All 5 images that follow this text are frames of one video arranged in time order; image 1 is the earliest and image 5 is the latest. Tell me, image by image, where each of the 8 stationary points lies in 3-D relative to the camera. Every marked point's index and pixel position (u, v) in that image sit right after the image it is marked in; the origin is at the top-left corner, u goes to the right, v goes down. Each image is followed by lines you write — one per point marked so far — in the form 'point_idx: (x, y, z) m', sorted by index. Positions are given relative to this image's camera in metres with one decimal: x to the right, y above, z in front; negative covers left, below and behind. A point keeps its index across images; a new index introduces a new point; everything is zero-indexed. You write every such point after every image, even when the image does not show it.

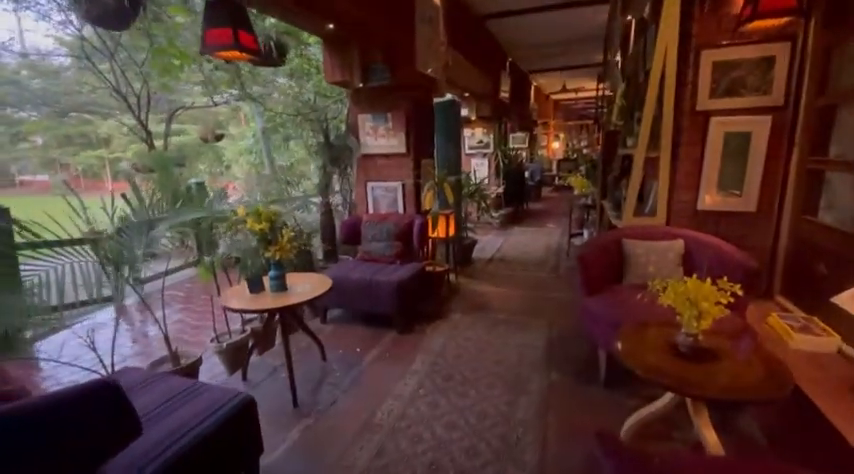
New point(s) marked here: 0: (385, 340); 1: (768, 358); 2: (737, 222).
0: (-0.4, -1.0, +3.7) m
1: (+1.7, -0.6, +1.9) m
2: (+2.5, +0.1, +3.1) m
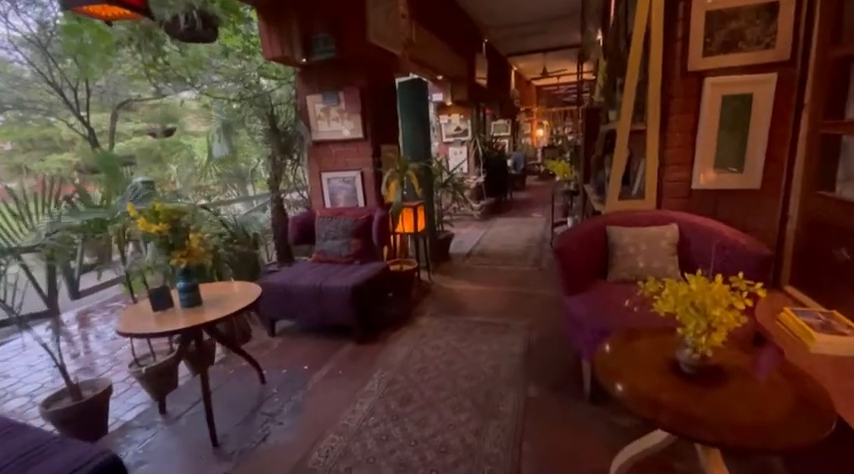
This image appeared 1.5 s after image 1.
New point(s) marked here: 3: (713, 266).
0: (-0.7, -0.9, +3.2) m
1: (+1.4, -0.5, +1.5) m
2: (+2.1, +0.2, +2.7) m
3: (+1.7, -0.2, +2.4) m
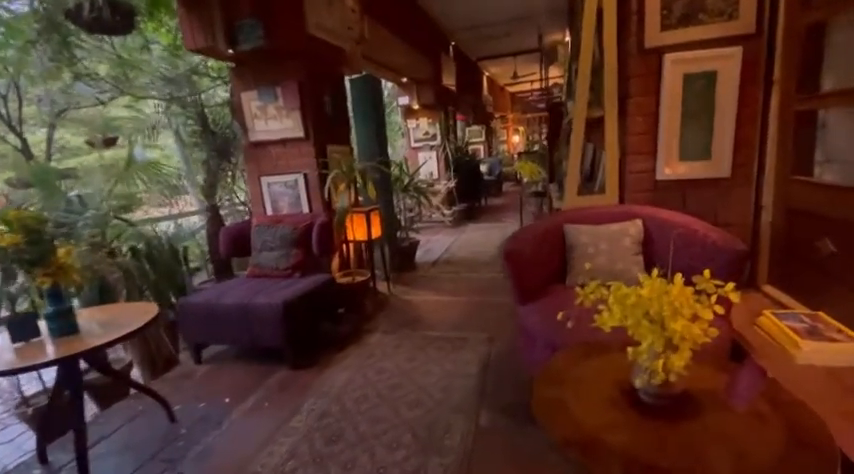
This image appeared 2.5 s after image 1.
0: (-1.1, -1.0, +2.8) m
1: (+1.0, -0.5, +1.1) m
2: (+1.7, +0.3, +2.4) m
3: (+1.4, -0.2, +2.1) m
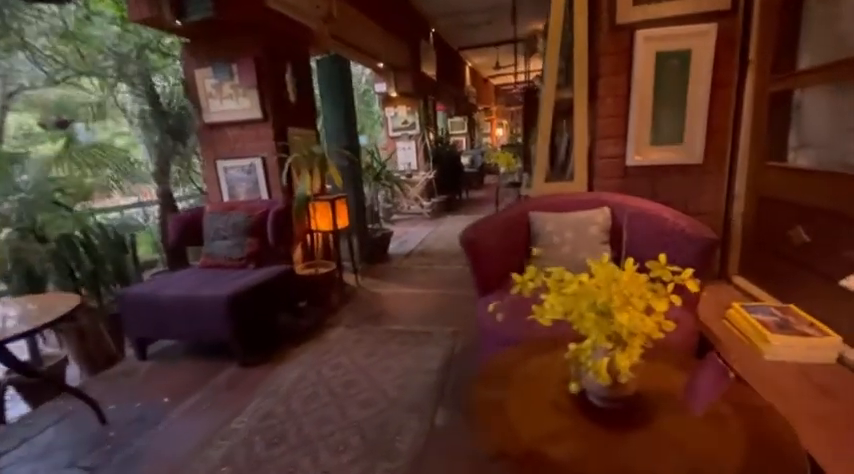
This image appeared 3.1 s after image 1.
0: (-1.4, -0.9, +2.6) m
1: (+0.8, -0.4, +1.0) m
2: (+1.5, +0.3, +2.3) m
3: (+1.1, -0.1, +2.0) m
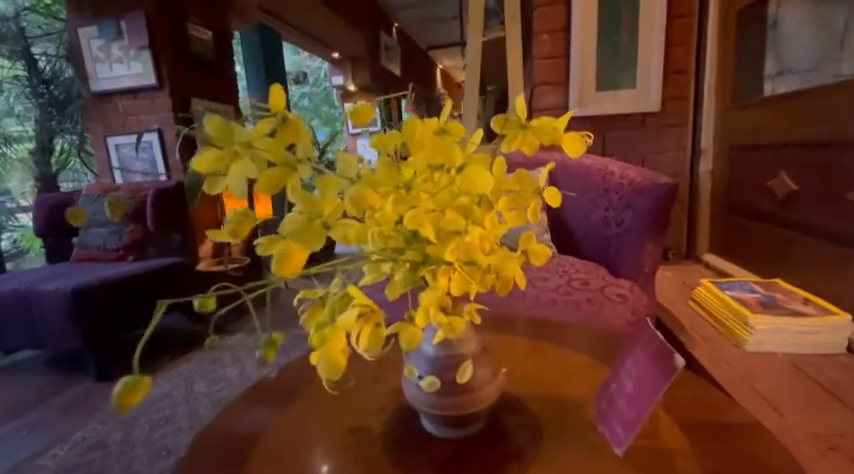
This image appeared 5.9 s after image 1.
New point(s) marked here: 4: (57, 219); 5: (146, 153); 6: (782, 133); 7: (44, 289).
0: (-1.9, -0.8, +2.0) m
1: (+0.4, -0.3, +0.5) m
2: (+1.0, +0.5, +1.9) m
3: (+0.6, +0.1, +1.5) m
4: (-2.5, +0.1, +2.7) m
5: (-2.1, +0.6, +3.0) m
6: (+1.2, +0.4, +1.3) m
7: (-1.9, -0.3, +2.0) m
